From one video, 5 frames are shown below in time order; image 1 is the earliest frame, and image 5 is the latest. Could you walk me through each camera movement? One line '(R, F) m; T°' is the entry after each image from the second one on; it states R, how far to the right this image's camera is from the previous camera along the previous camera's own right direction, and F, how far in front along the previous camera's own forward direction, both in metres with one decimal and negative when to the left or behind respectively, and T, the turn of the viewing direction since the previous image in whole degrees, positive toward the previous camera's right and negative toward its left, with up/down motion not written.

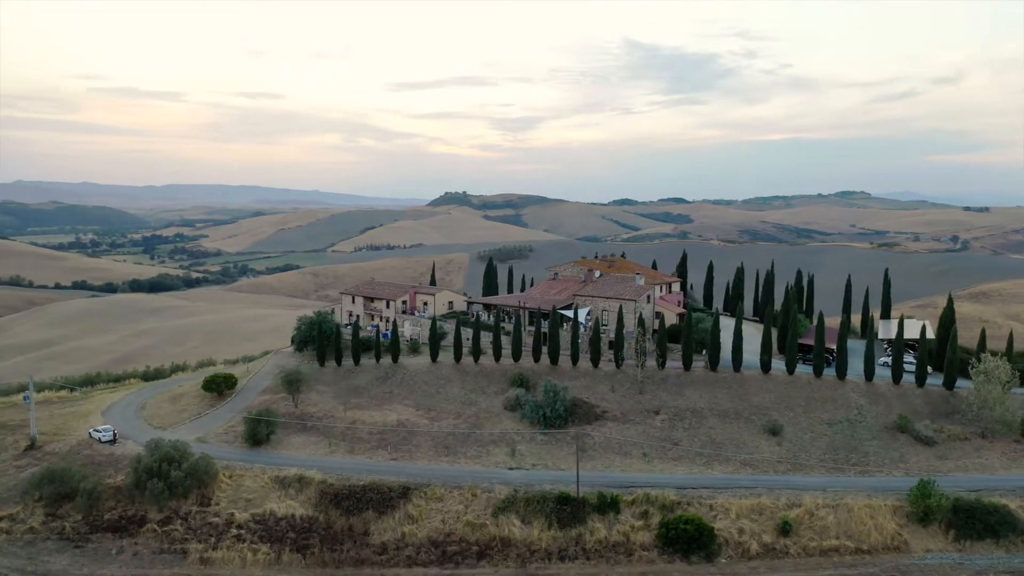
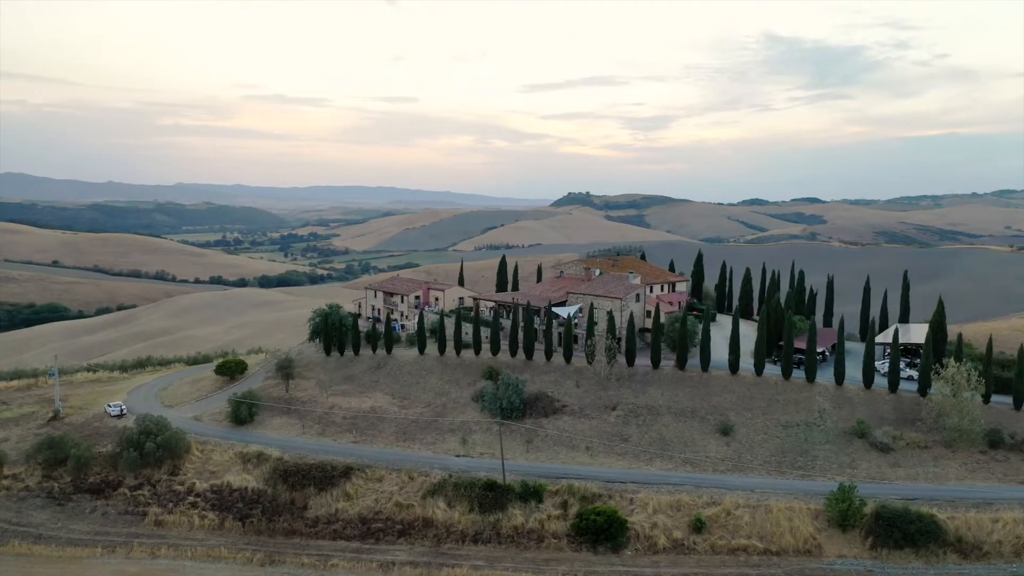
(+7.5, -0.8) m; -9°
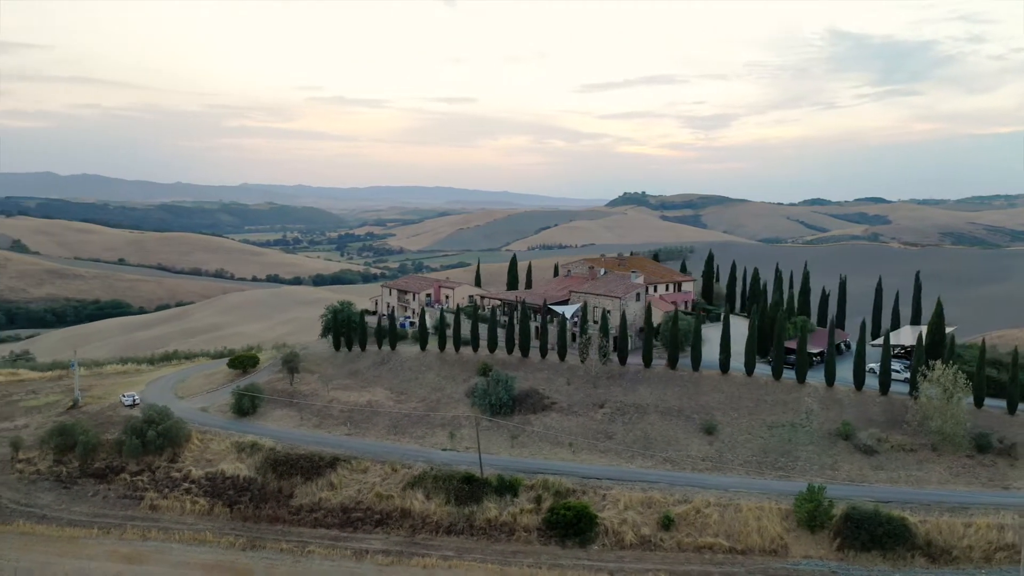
(+3.0, -0.5) m; -4°
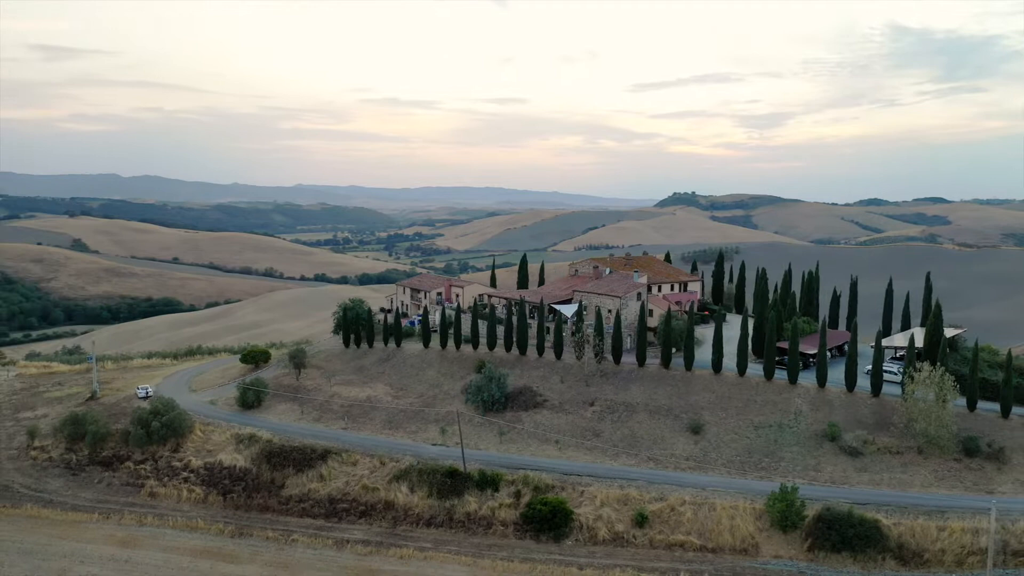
(+2.6, -0.5) m; -3°
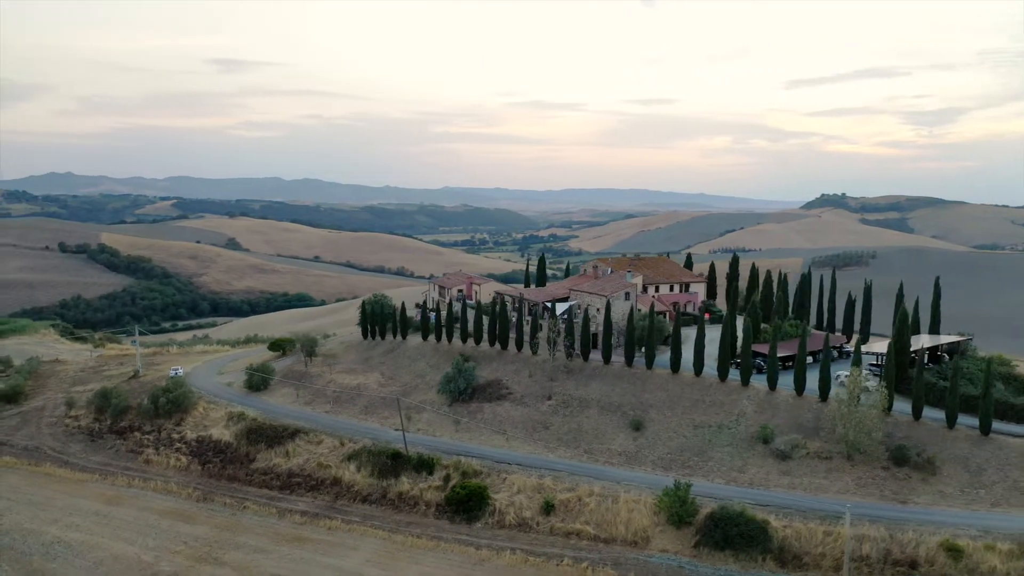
(+8.4, -1.0) m; -10°
